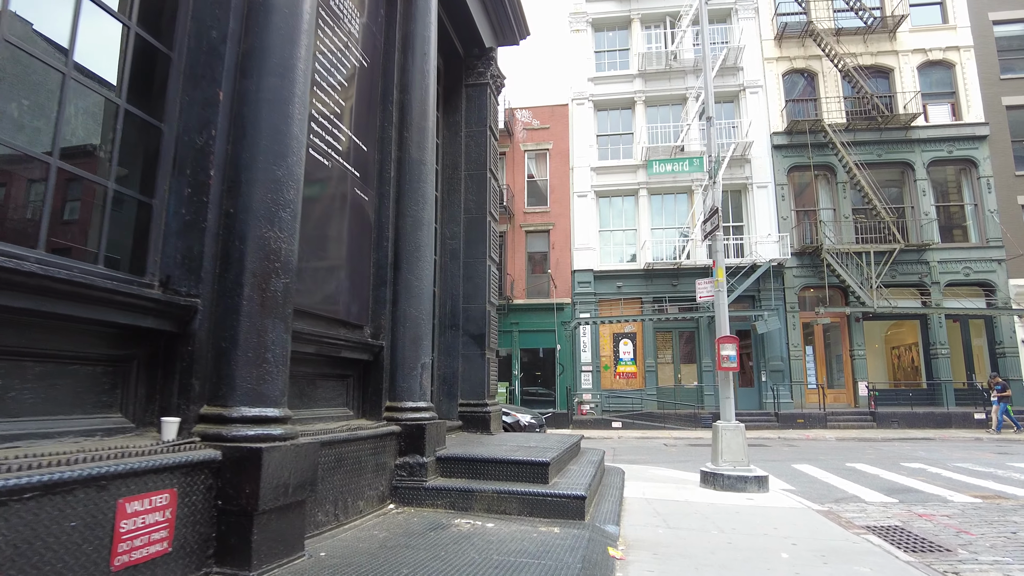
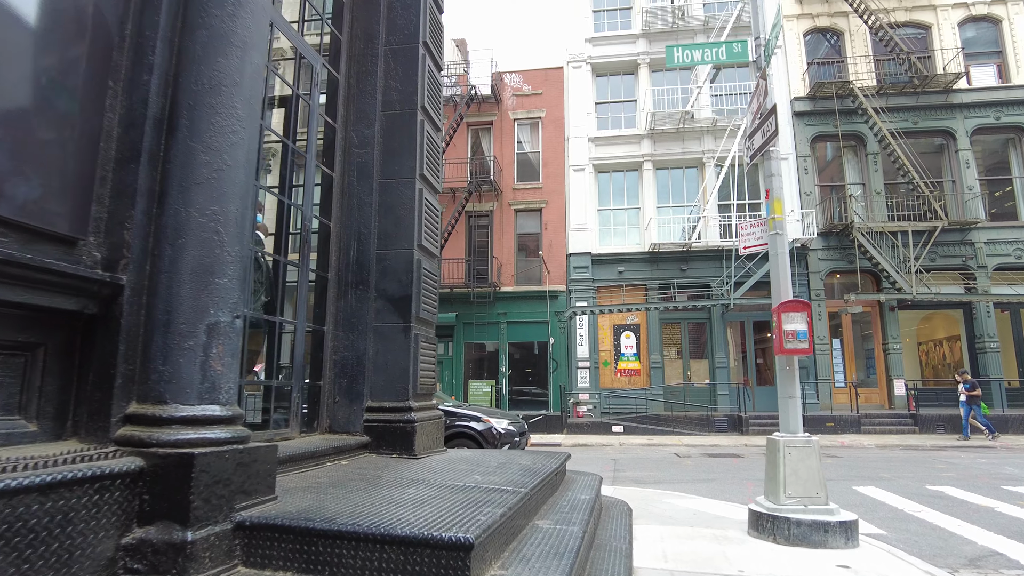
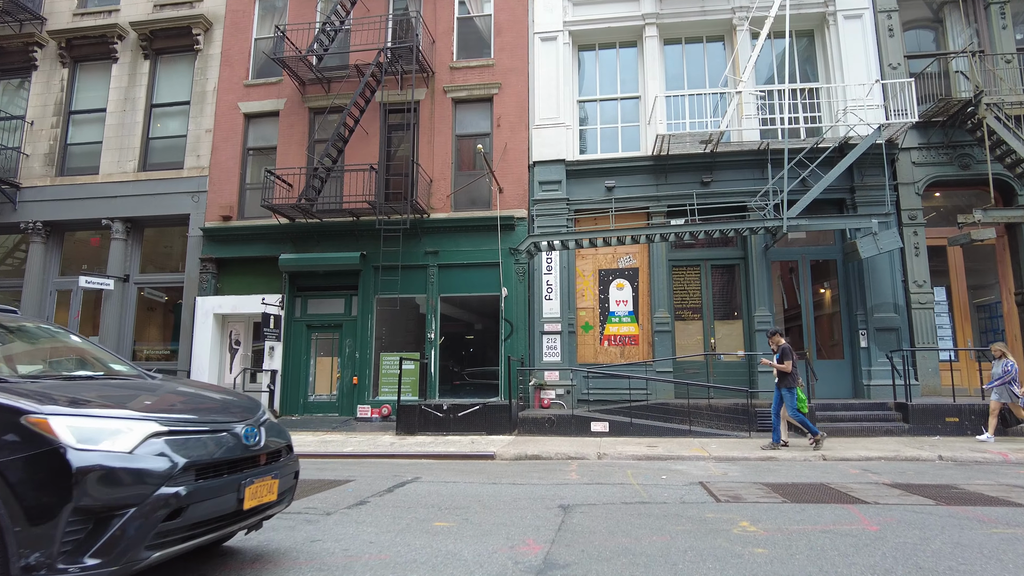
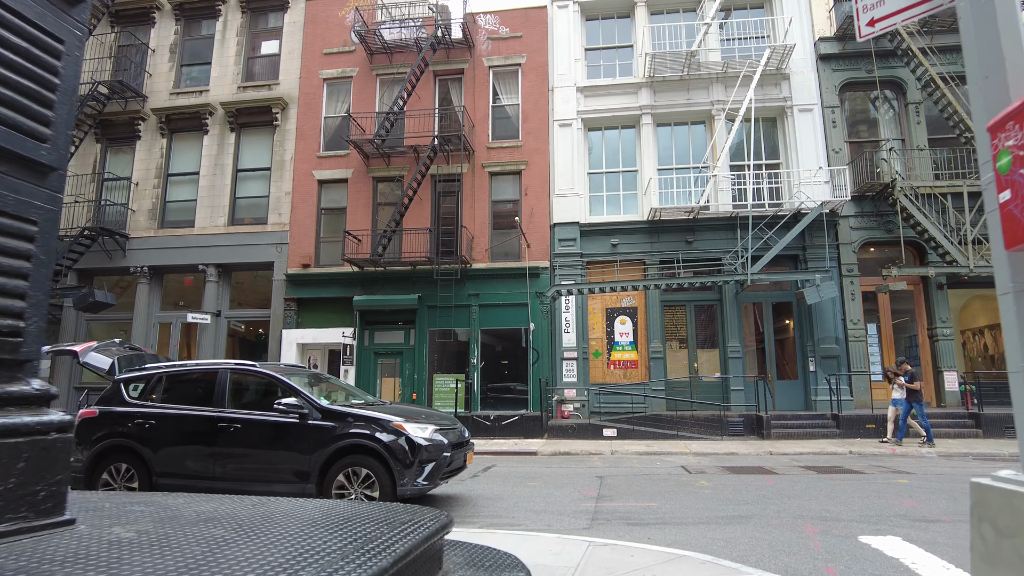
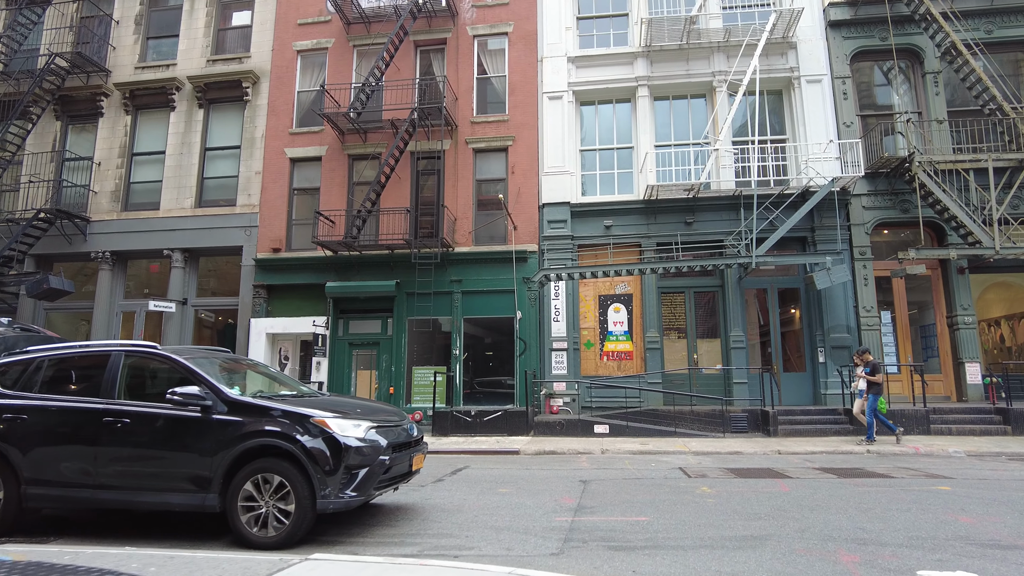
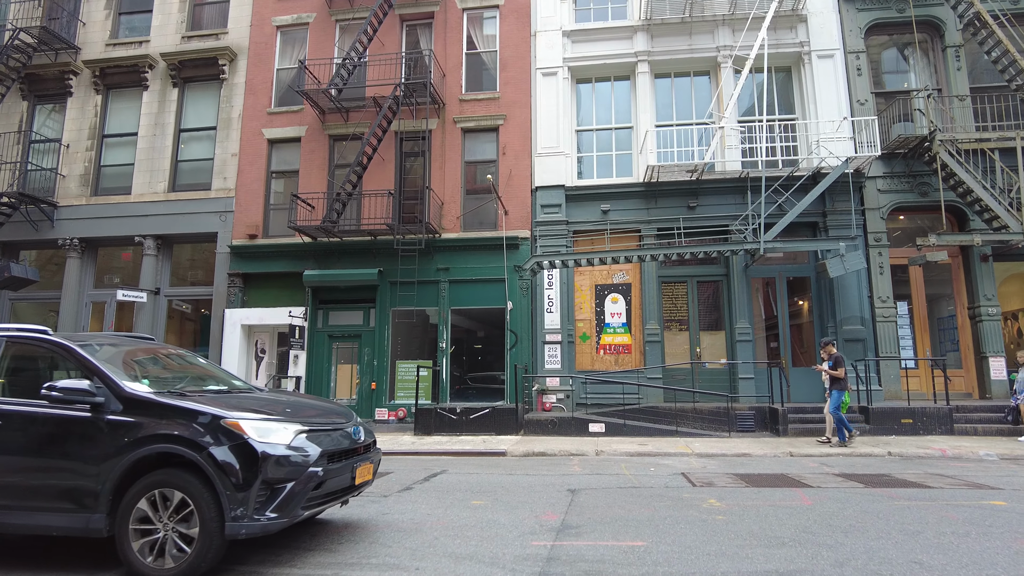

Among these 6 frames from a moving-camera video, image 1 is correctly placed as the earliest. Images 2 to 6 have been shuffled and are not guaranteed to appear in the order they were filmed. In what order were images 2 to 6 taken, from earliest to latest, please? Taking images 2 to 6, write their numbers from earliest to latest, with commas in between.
2, 4, 5, 6, 3
